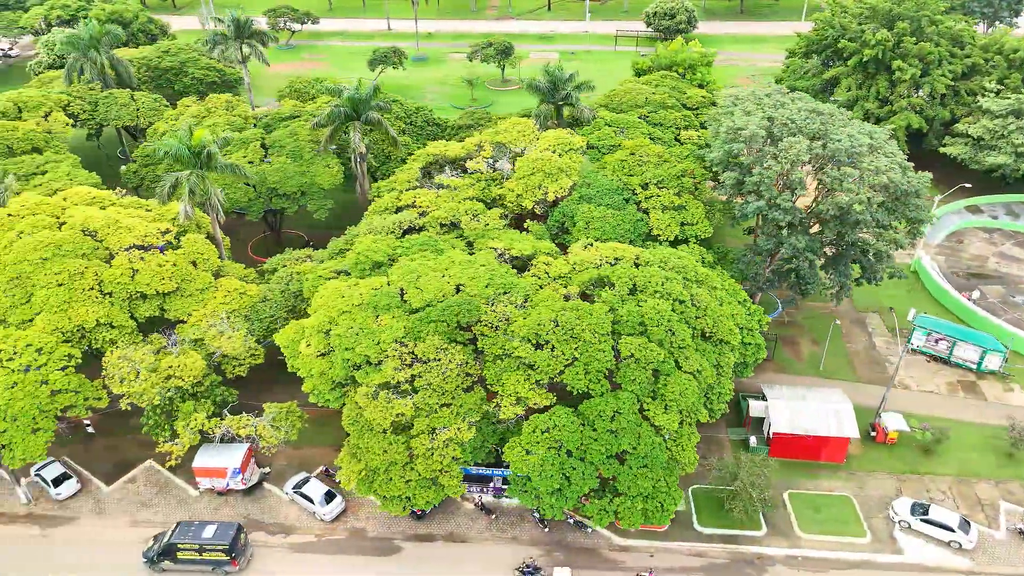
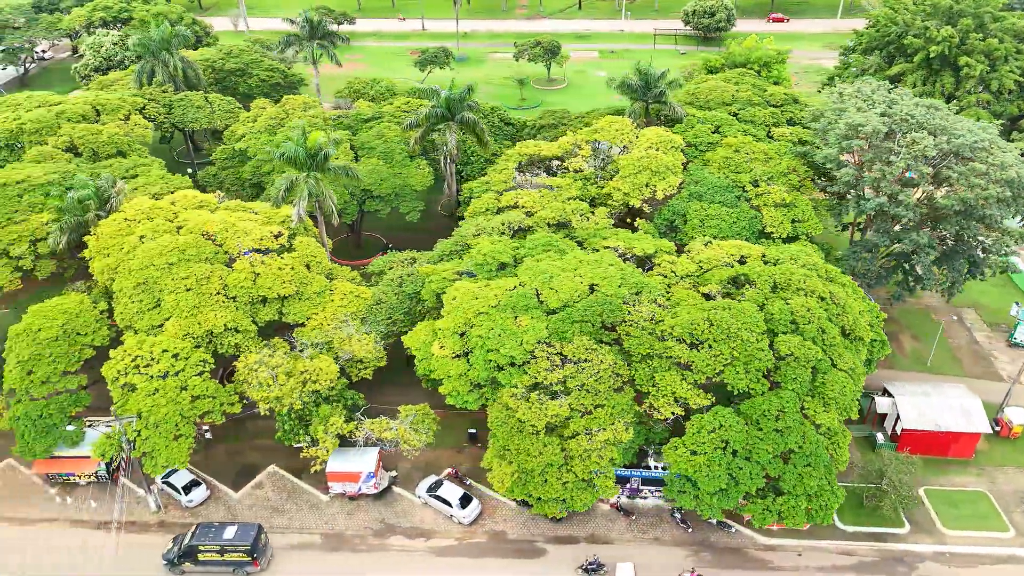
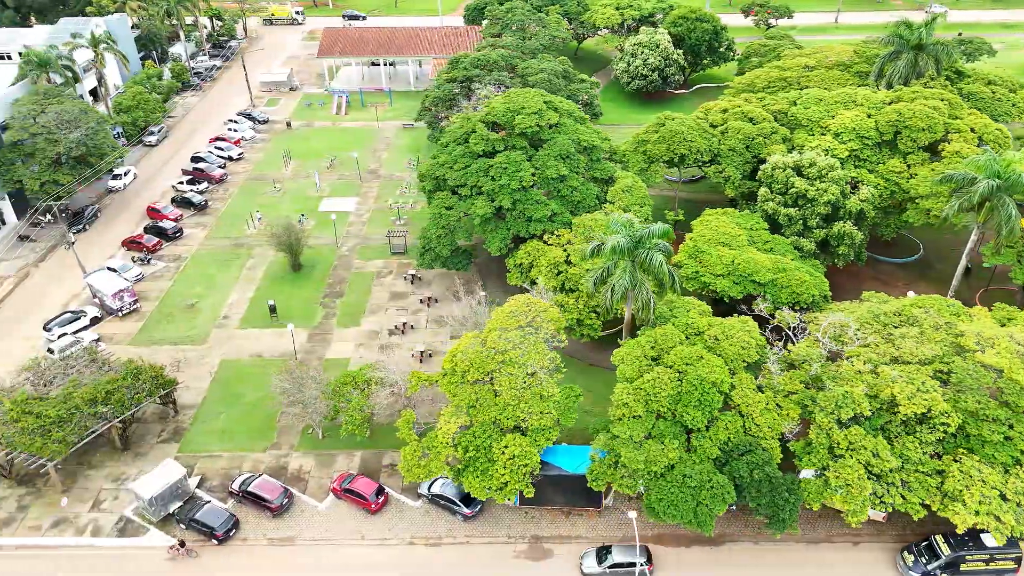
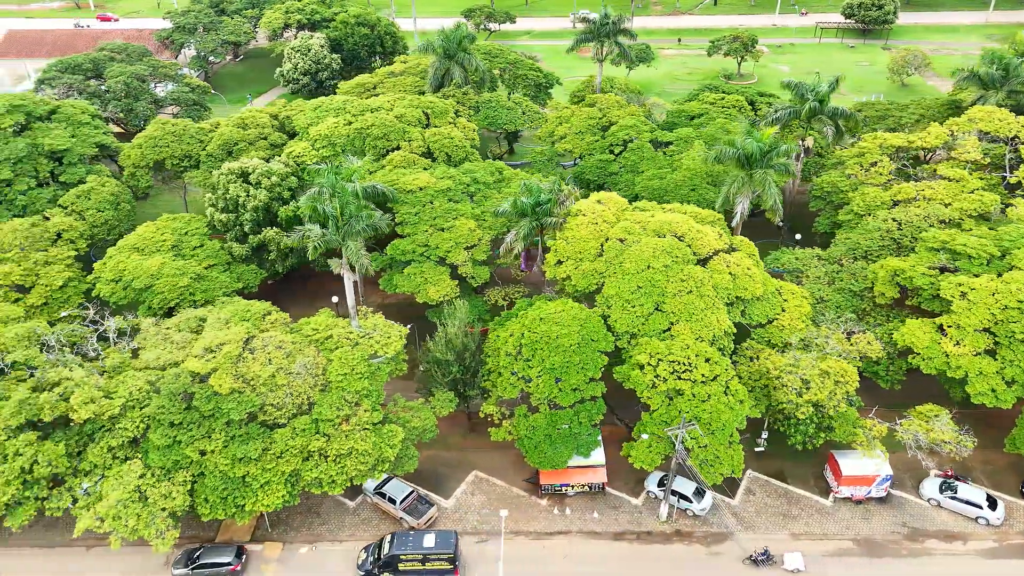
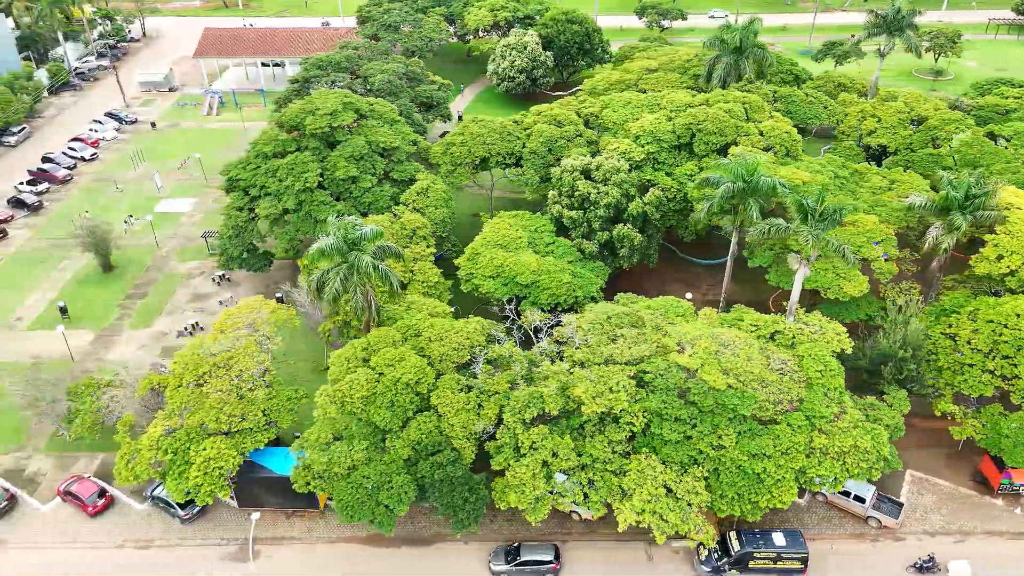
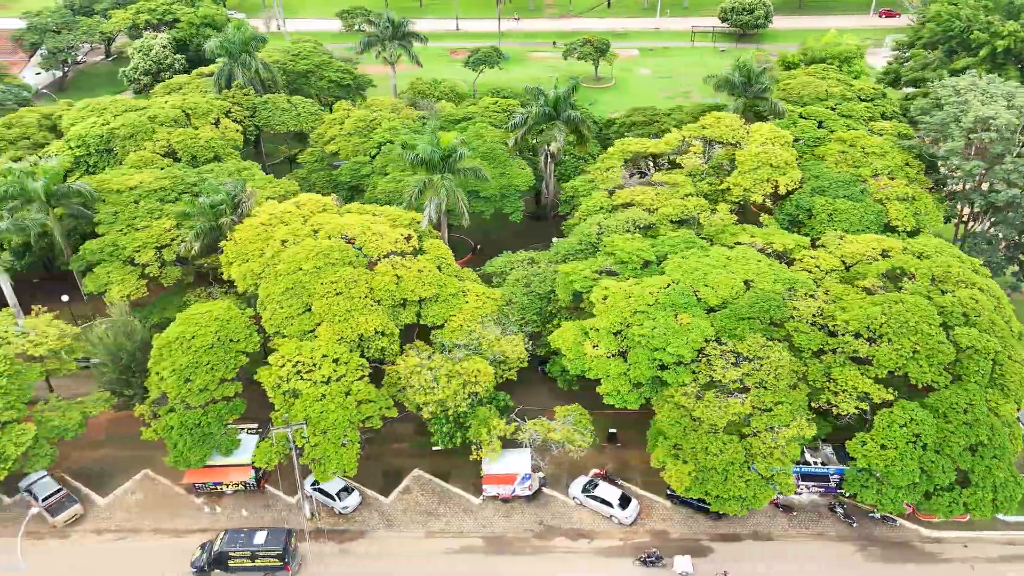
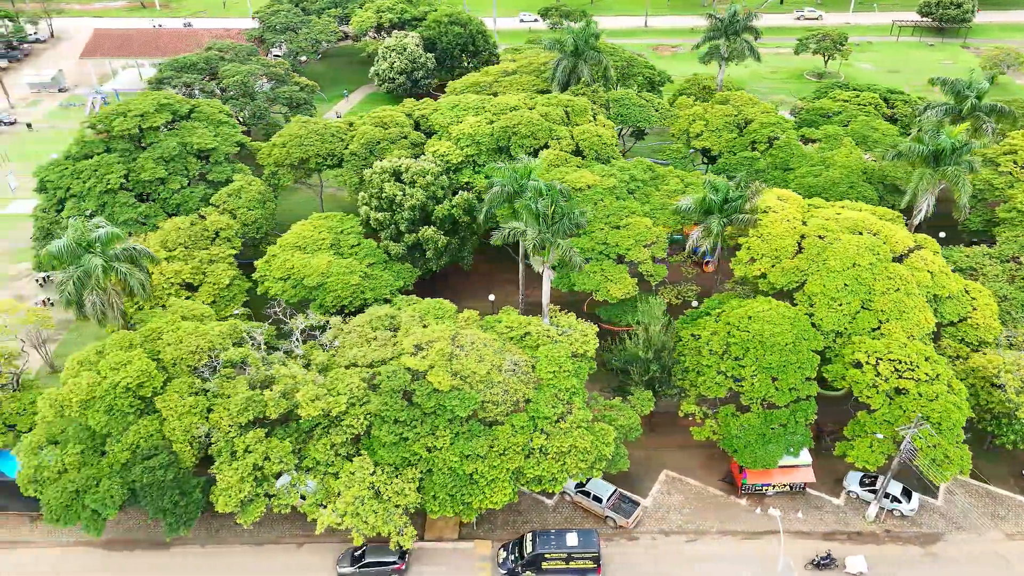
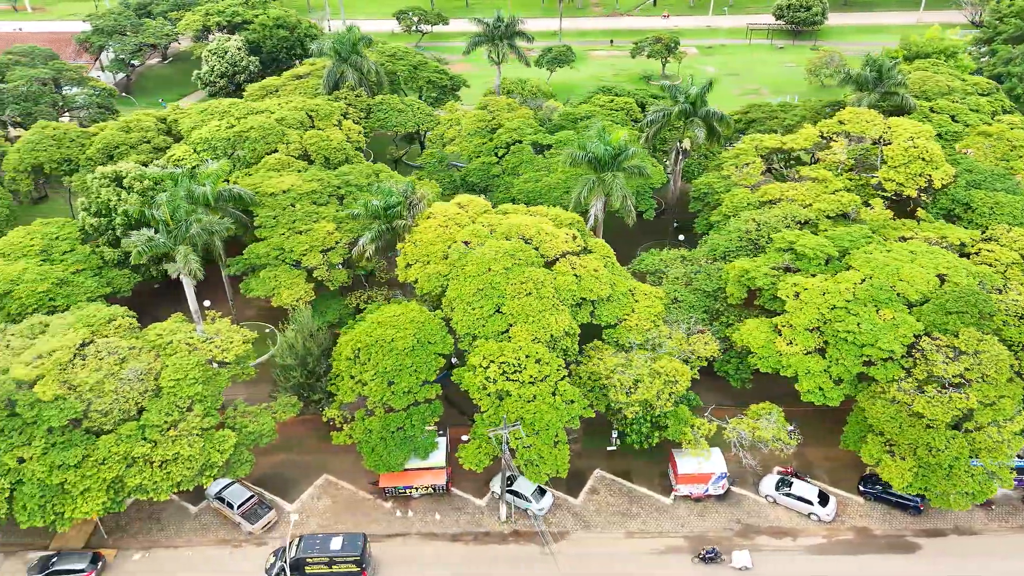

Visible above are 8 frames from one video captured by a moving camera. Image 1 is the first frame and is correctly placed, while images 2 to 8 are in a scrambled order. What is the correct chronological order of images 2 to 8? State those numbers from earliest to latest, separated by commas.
2, 6, 8, 4, 7, 5, 3
